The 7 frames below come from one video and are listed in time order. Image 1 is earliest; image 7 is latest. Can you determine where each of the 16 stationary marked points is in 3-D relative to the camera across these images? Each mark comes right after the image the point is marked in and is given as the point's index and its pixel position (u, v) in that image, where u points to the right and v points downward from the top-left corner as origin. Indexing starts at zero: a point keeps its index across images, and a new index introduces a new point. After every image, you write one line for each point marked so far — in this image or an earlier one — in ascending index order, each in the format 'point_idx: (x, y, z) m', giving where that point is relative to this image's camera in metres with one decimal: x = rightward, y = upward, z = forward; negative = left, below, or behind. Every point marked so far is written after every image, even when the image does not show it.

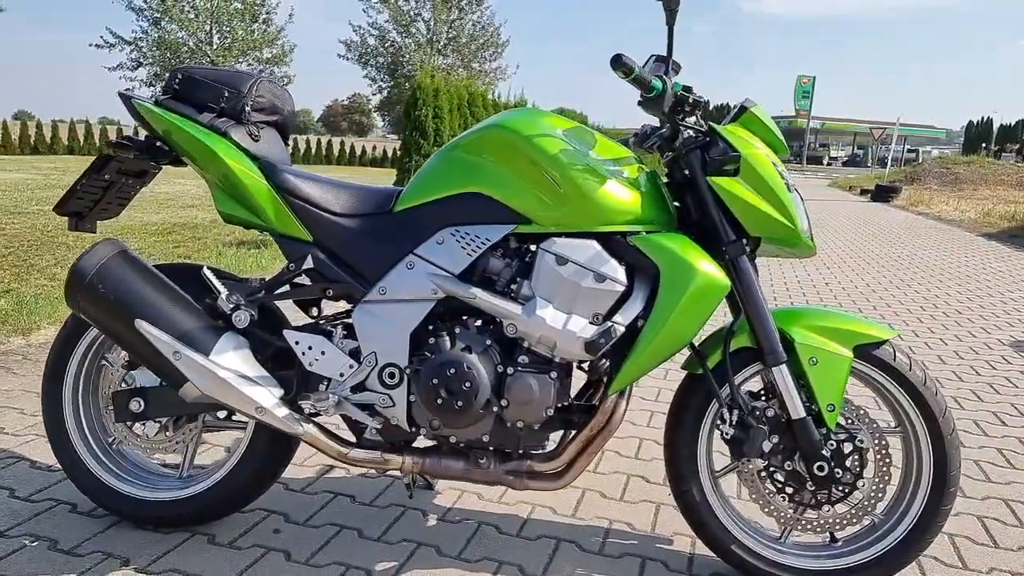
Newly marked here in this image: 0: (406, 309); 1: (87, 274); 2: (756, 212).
0: (-0.3, -0.1, +2.6) m
1: (-1.4, 0.0, +2.5) m
2: (+0.8, +0.2, +2.6) m
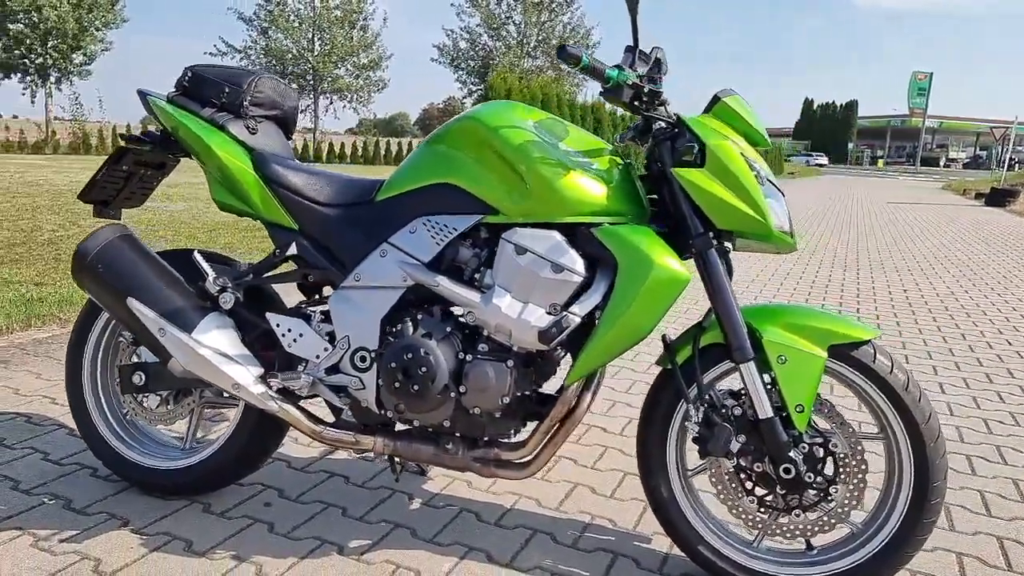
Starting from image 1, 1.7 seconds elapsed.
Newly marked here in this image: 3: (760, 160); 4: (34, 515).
0: (-0.5, 0.0, +2.7) m
1: (-1.5, +0.1, +2.7) m
2: (+0.7, +0.3, +2.5) m
3: (+0.8, +0.4, +2.6) m
4: (-1.7, -0.8, +2.9) m
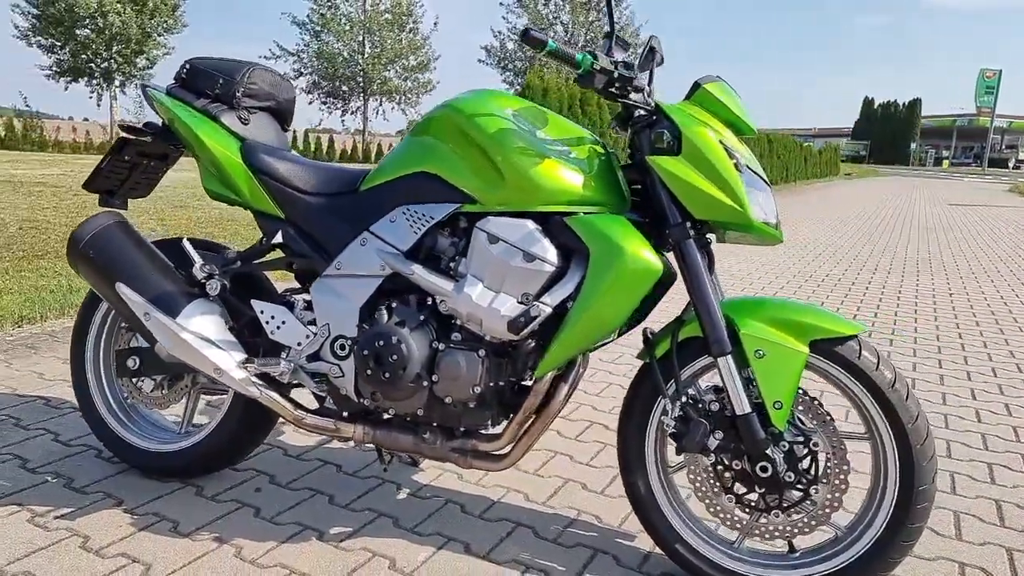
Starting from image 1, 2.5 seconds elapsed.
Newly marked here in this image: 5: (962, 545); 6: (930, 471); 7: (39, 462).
0: (-0.5, 0.0, +2.7) m
1: (-1.5, +0.2, +2.8) m
2: (+0.6, +0.3, +2.5) m
3: (+0.7, +0.4, +2.5) m
4: (-1.8, -0.8, +3.0) m
5: (+1.7, -1.0, +3.0) m
6: (+1.3, -0.6, +2.4) m
7: (-1.9, -0.7, +3.2) m
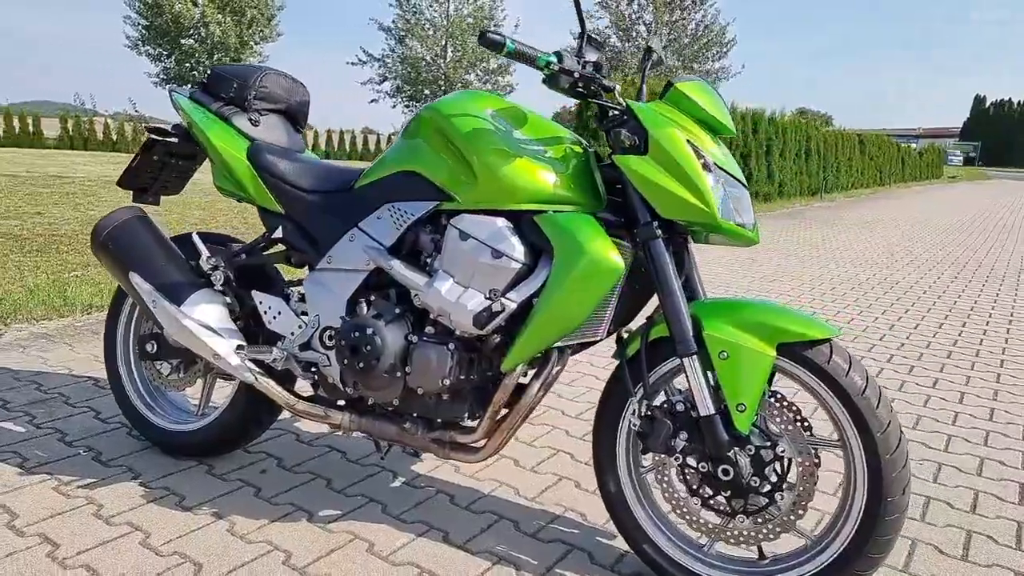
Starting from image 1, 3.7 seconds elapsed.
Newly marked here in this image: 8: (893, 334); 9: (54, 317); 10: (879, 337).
0: (-0.6, 0.0, +2.8) m
1: (-1.6, +0.2, +3.1) m
2: (+0.5, +0.3, +2.5) m
3: (+0.6, +0.4, +2.5) m
4: (-1.8, -0.7, +3.3) m
5: (+1.6, -1.0, +2.8) m
6: (+1.1, -0.6, +2.3) m
7: (-1.9, -0.7, +3.5) m
8: (+2.7, -0.3, +5.8) m
9: (-3.0, -0.2, +5.2) m
10: (+2.6, -0.4, +5.7) m
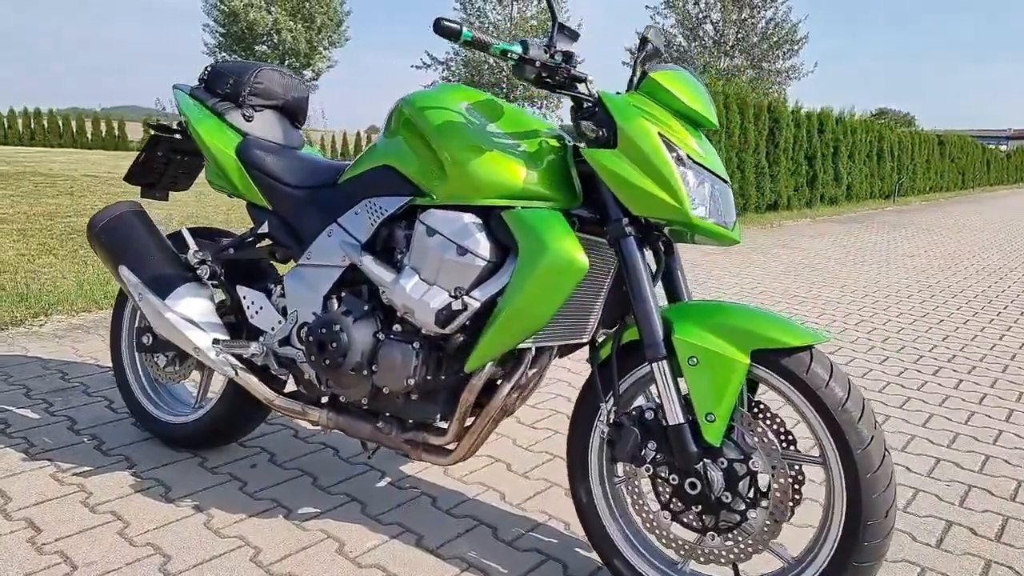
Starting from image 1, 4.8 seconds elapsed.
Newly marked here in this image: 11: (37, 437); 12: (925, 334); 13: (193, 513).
0: (-0.7, +0.1, +2.8) m
1: (-1.6, +0.2, +3.1) m
2: (+0.4, +0.3, +2.3) m
3: (+0.5, +0.4, +2.4) m
4: (-1.9, -0.7, +3.4) m
5: (+1.5, -1.0, +2.6) m
6: (+1.0, -0.6, +2.1) m
7: (-1.9, -0.6, +3.6) m
8: (+2.9, -0.4, +5.4) m
9: (-2.8, -0.1, +5.4) m
10: (+2.8, -0.4, +5.3) m
11: (-2.1, -0.6, +3.5) m
12: (+3.0, -0.3, +5.7) m
13: (-1.2, -0.8, +2.9) m
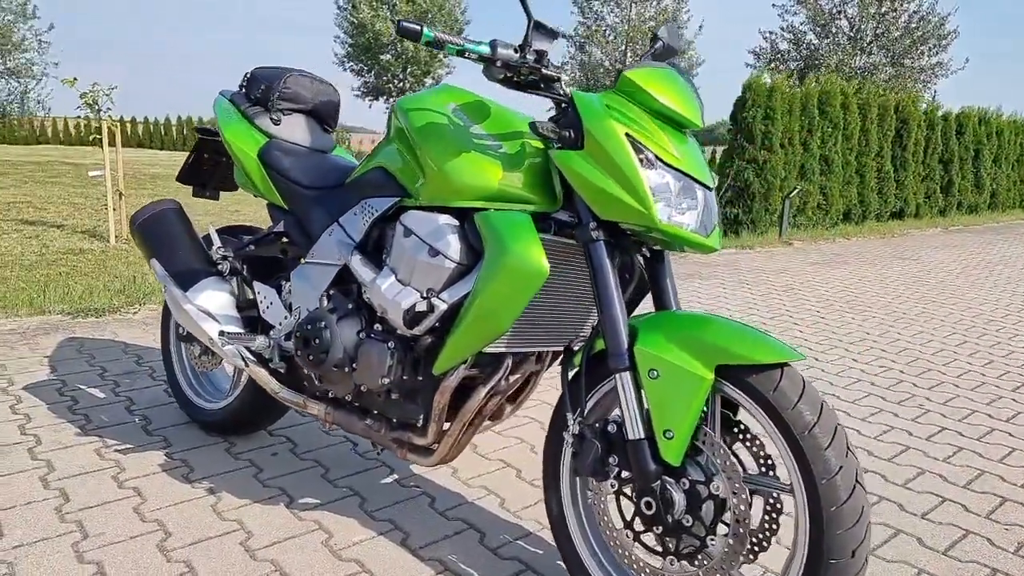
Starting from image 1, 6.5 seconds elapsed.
0: (-0.7, +0.1, +2.9) m
1: (-1.6, +0.3, +3.4) m
2: (+0.3, +0.3, +2.2) m
3: (+0.4, +0.4, +2.3) m
4: (-1.8, -0.6, +3.6) m
5: (+1.4, -1.1, +2.3) m
6: (+0.8, -0.6, +1.9) m
7: (-1.8, -0.6, +3.9) m
8: (+3.3, -0.5, +4.8) m
9: (-2.4, -0.1, +5.8) m
10: (+3.1, -0.5, +4.8) m
11: (-2.0, -0.6, +3.8) m
12: (+3.4, -0.5, +5.1) m
13: (-1.2, -0.8, +3.1) m
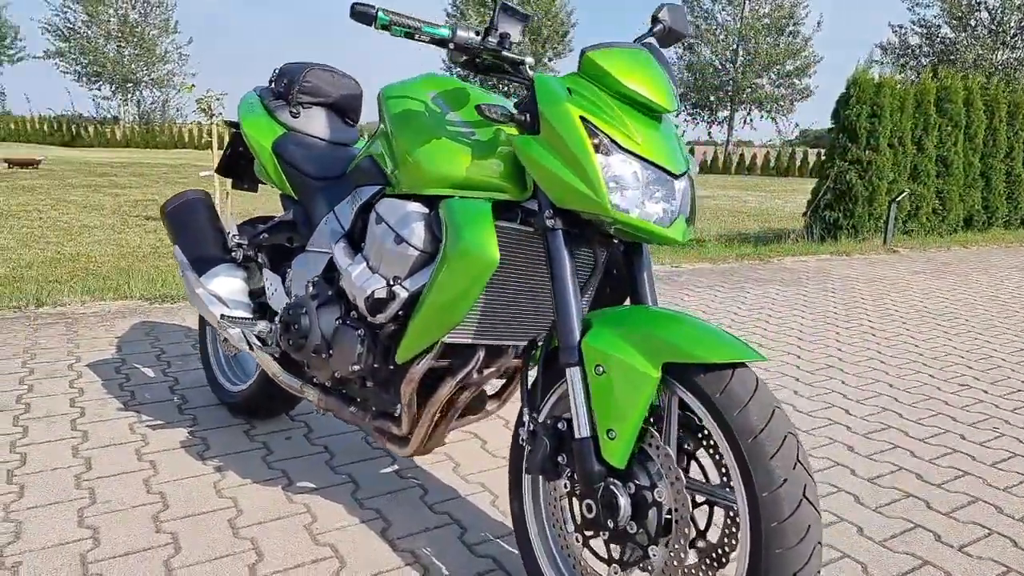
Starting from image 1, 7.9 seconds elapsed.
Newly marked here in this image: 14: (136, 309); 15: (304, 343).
0: (-0.7, +0.1, +2.9) m
1: (-1.5, +0.3, +3.5) m
2: (+0.1, +0.3, +2.1) m
3: (+0.3, +0.4, +2.1) m
4: (-1.7, -0.6, +3.9) m
5: (+1.2, -1.1, +2.0) m
6: (+0.6, -0.6, +1.8) m
7: (-1.7, -0.5, +4.1) m
8: (+3.5, -0.6, +4.2) m
9: (-1.9, 0.0, +6.1) m
10: (+3.3, -0.6, +4.2) m
11: (-1.9, -0.5, +4.0) m
12: (+3.6, -0.5, +4.5) m
13: (-1.2, -0.7, +3.2) m
14: (-2.6, -0.1, +5.5) m
15: (-0.7, -0.2, +2.7) m
